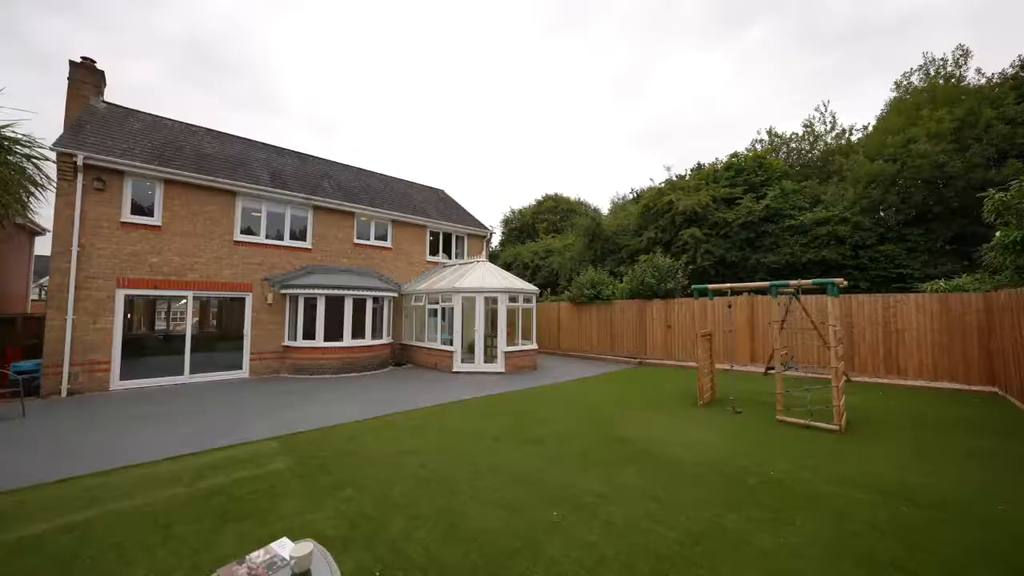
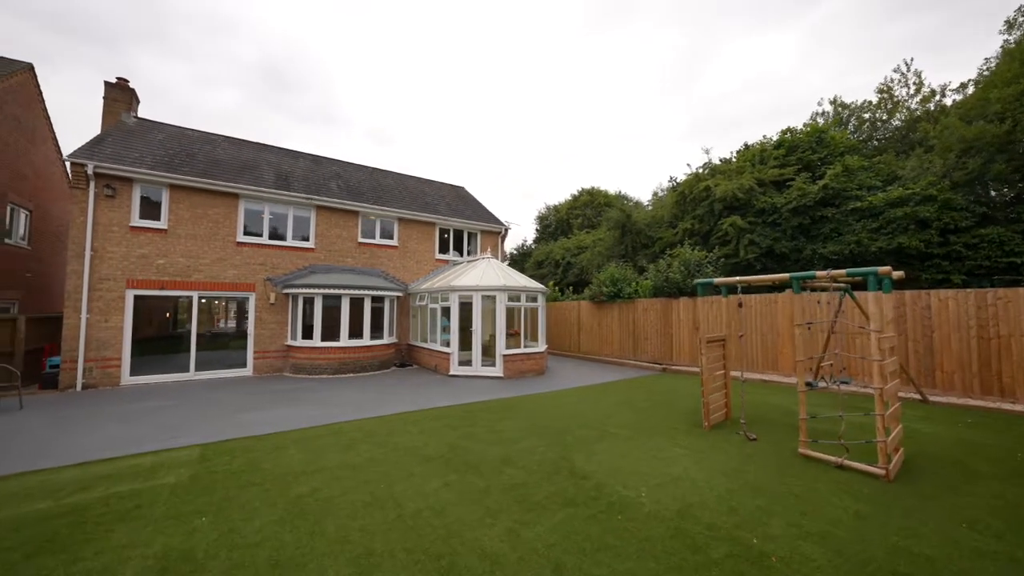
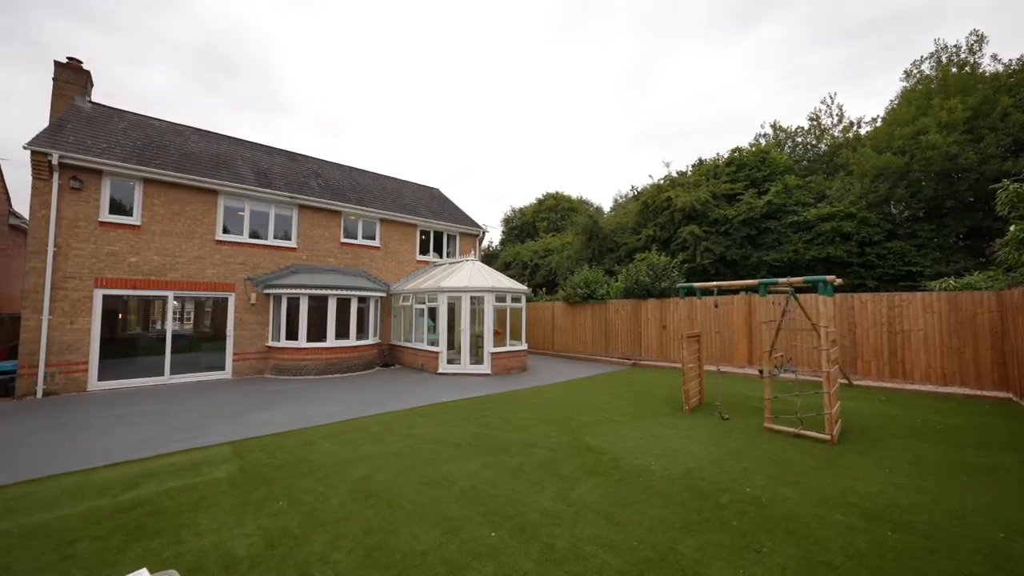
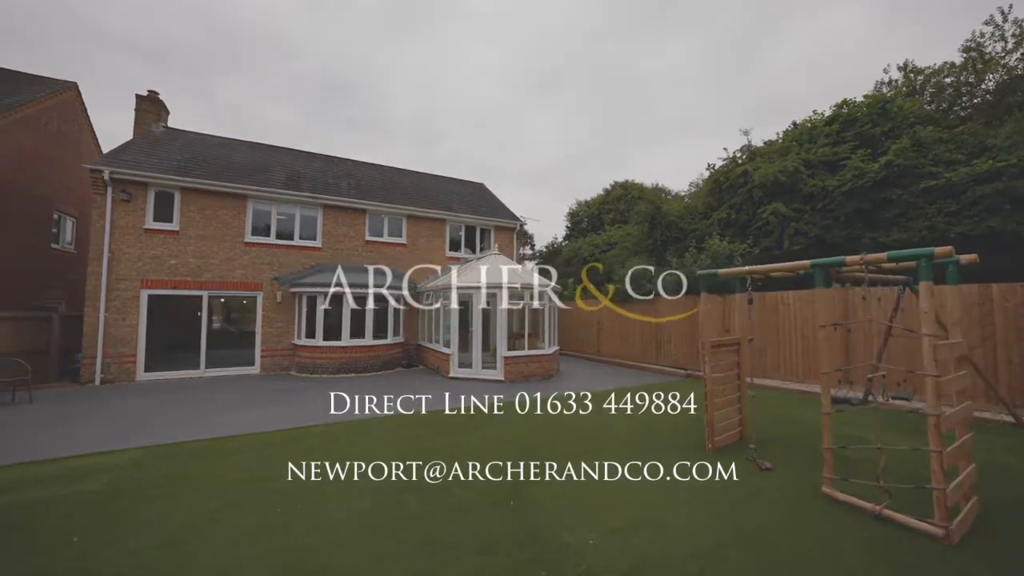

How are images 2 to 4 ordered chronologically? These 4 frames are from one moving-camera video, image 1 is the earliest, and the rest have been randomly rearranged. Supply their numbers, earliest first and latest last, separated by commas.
3, 2, 4
